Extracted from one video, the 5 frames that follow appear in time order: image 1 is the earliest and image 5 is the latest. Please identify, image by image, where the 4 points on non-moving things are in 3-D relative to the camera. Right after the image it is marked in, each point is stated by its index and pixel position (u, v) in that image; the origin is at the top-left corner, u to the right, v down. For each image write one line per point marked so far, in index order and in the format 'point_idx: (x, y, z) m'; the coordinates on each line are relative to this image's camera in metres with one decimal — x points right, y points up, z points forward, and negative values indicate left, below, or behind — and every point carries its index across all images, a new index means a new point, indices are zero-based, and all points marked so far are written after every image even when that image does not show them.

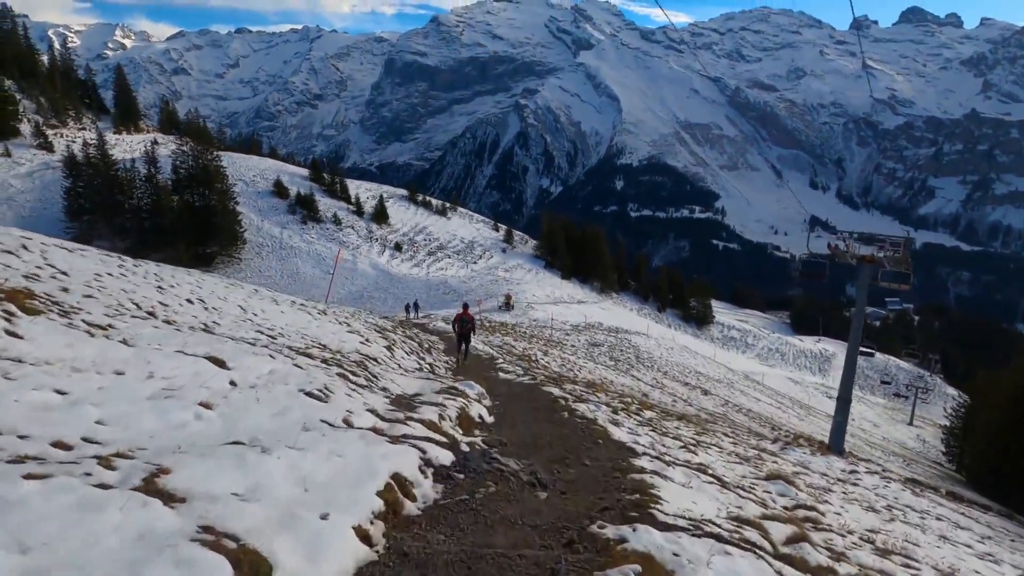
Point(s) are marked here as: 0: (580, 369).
0: (+2.5, -3.1, +19.6) m
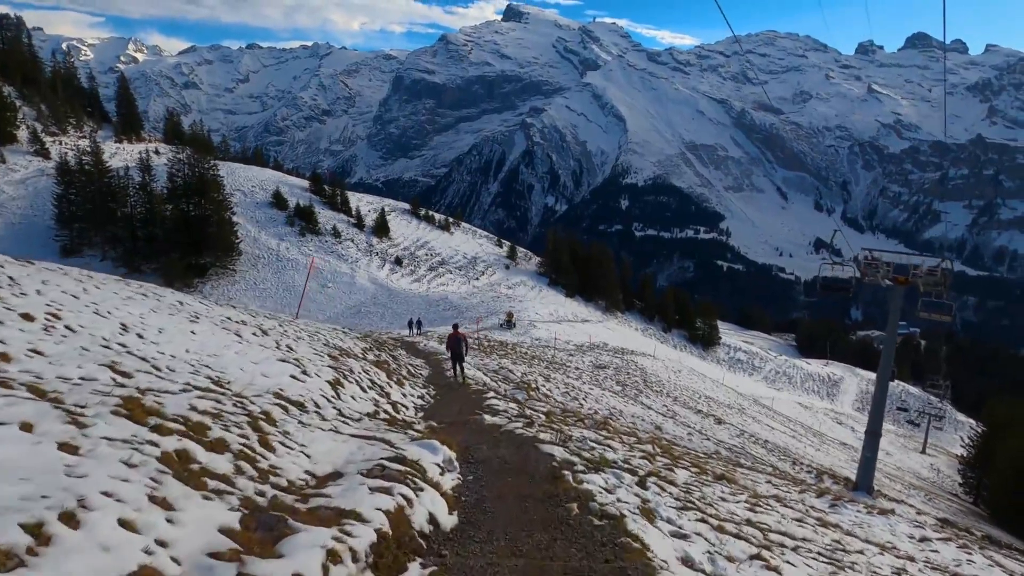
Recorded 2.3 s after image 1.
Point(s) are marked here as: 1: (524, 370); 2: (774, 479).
0: (+2.5, -3.8, +17.5) m
1: (+0.4, -3.0, +18.8) m
2: (+6.6, -4.9, +13.0) m
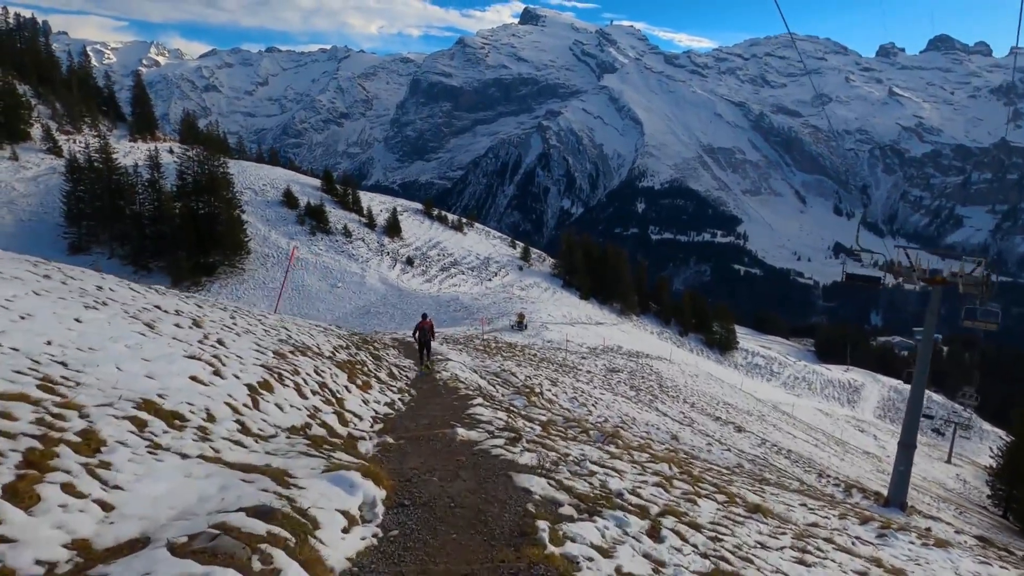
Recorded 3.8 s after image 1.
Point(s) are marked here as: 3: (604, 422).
0: (+2.6, -3.7, +16.0) m
1: (+0.6, -2.9, +17.4) m
2: (+6.5, -4.7, +11.4) m
3: (+2.4, -3.6, +13.7) m
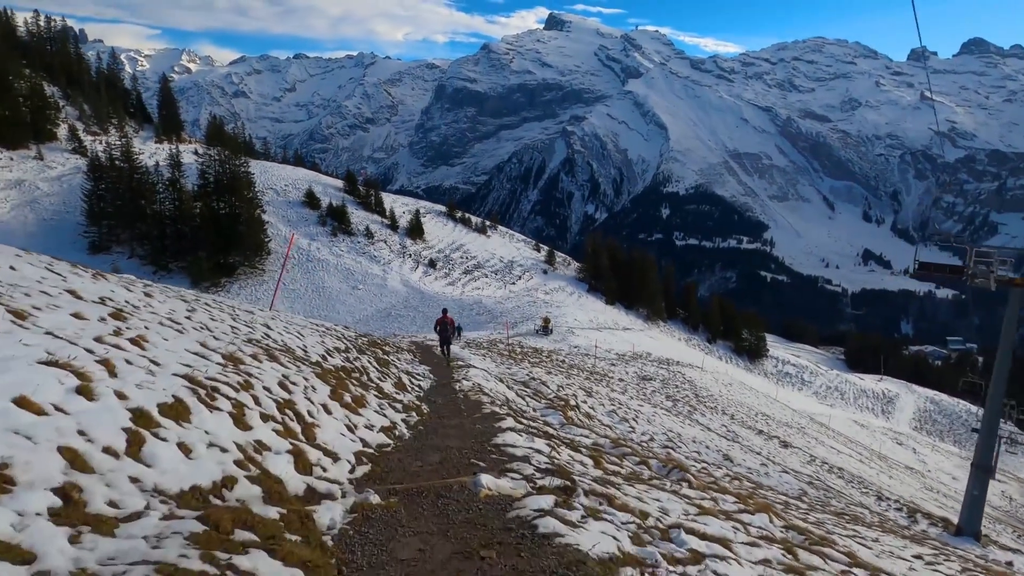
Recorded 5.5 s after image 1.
0: (+3.4, -3.6, +14.0) m
1: (+1.5, -2.8, +15.5) m
2: (+7.1, -4.7, +9.2) m
3: (+3.2, -3.5, +11.7) m
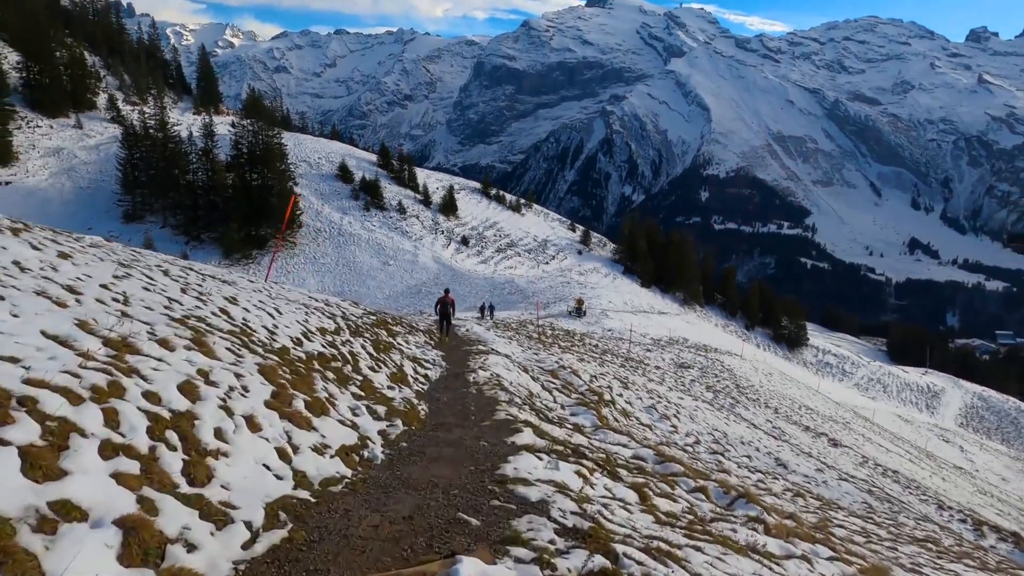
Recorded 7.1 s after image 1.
0: (+4.0, -3.1, +12.4) m
1: (+2.2, -2.2, +14.0) m
2: (+7.4, -4.5, +7.4) m
3: (+3.6, -3.1, +10.1) m
